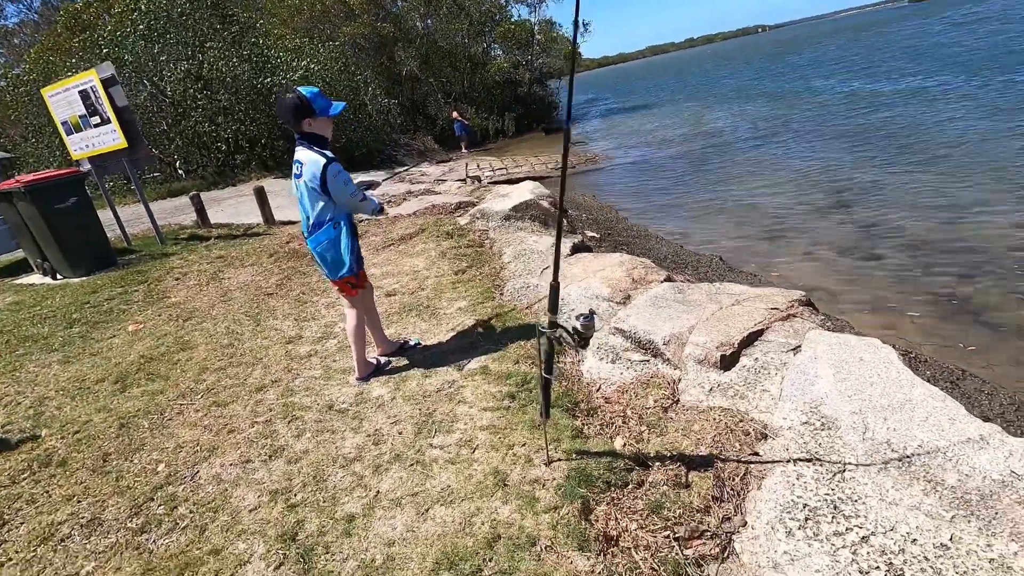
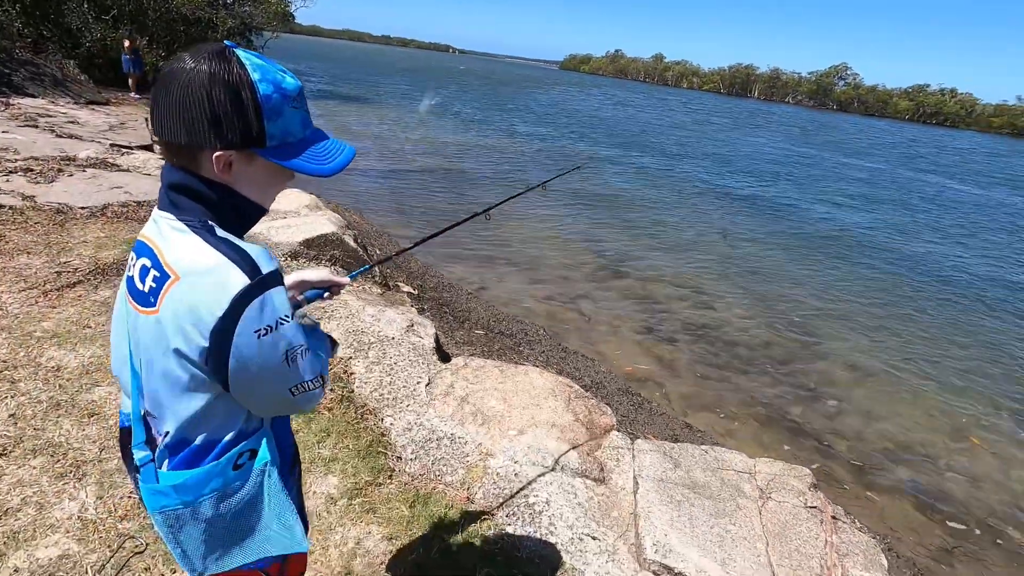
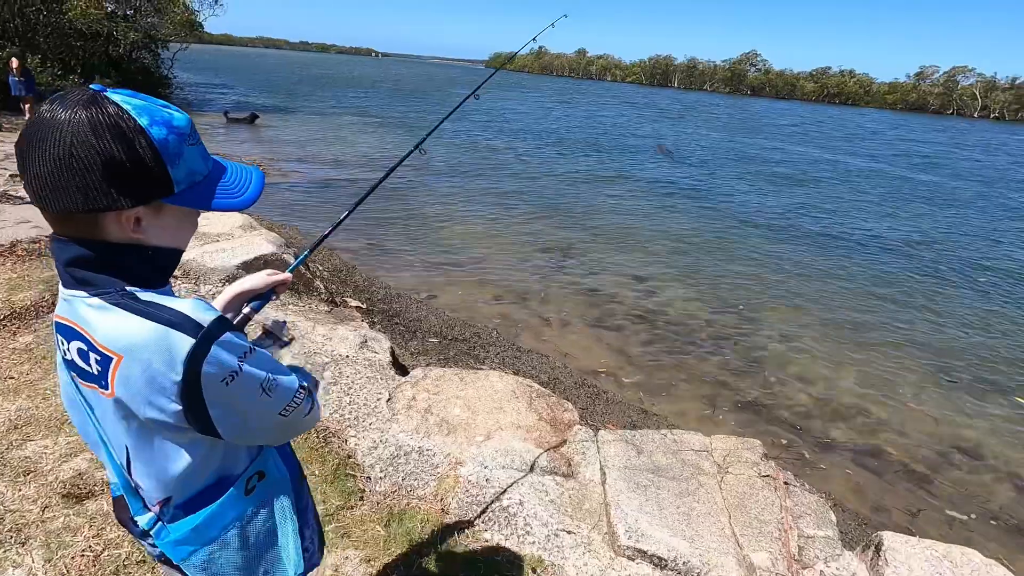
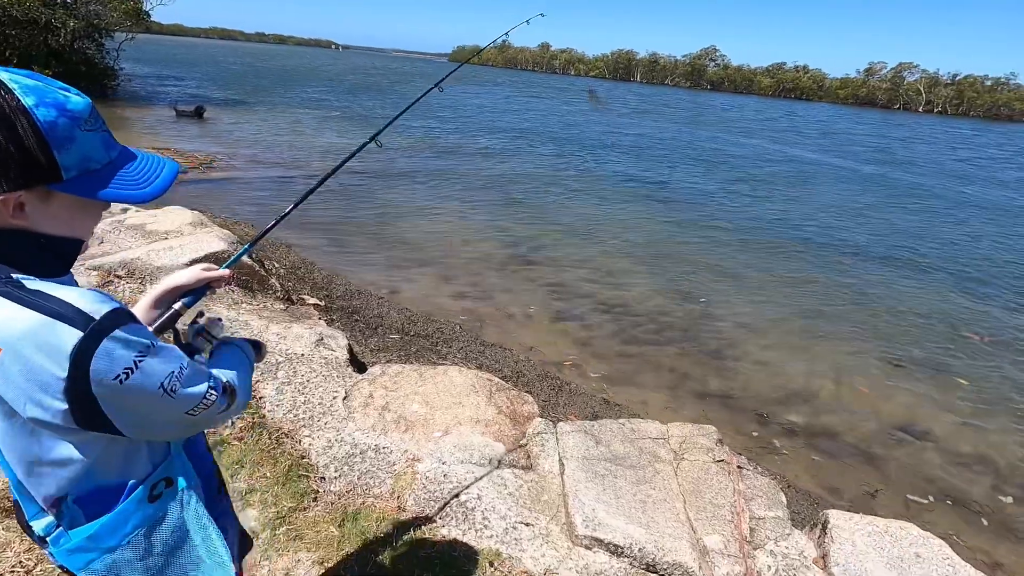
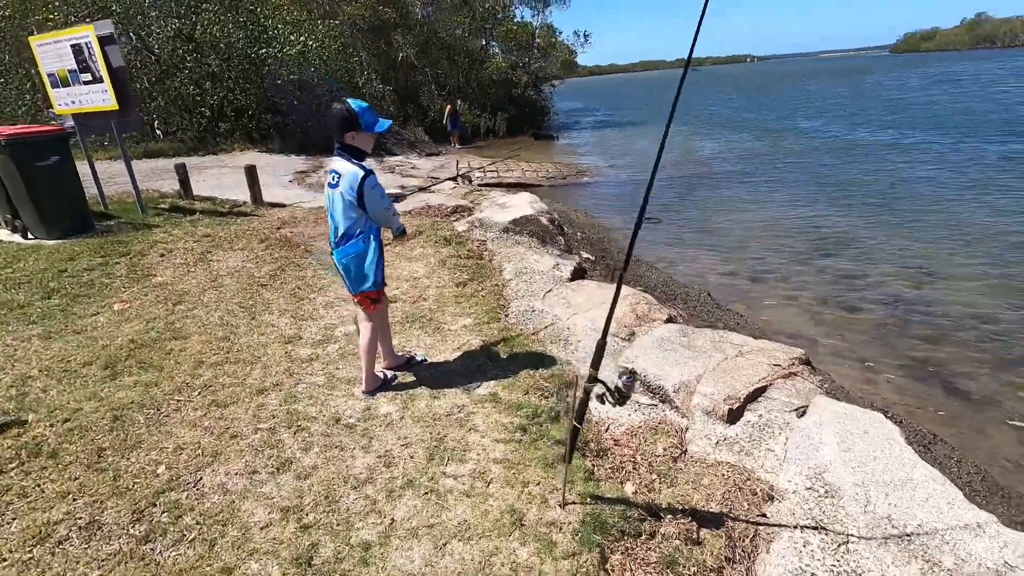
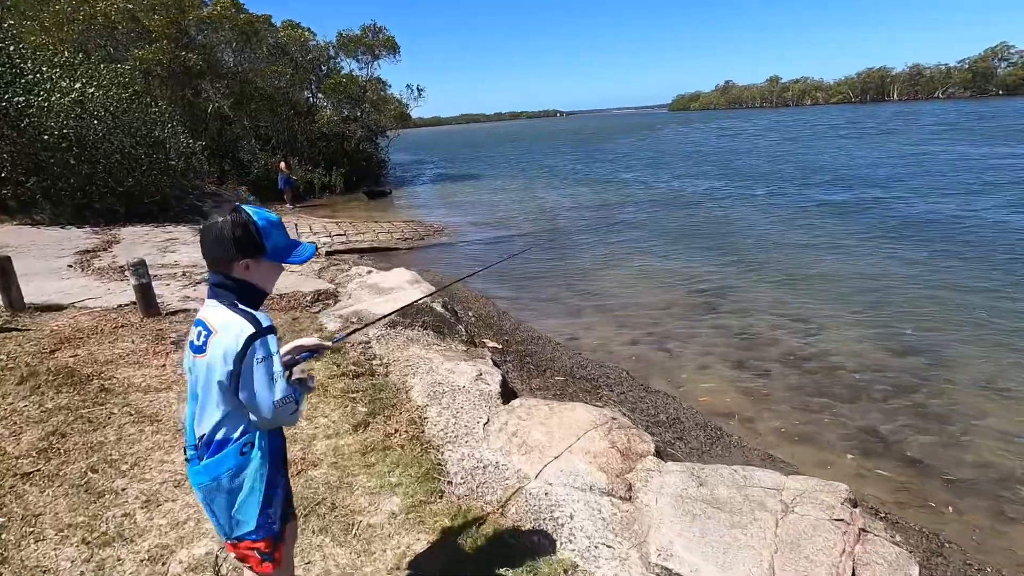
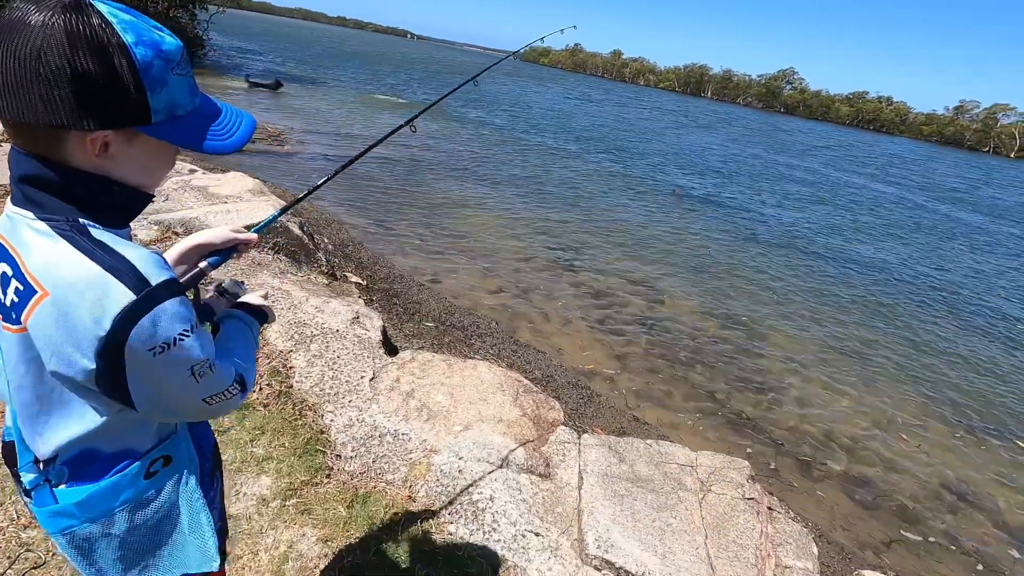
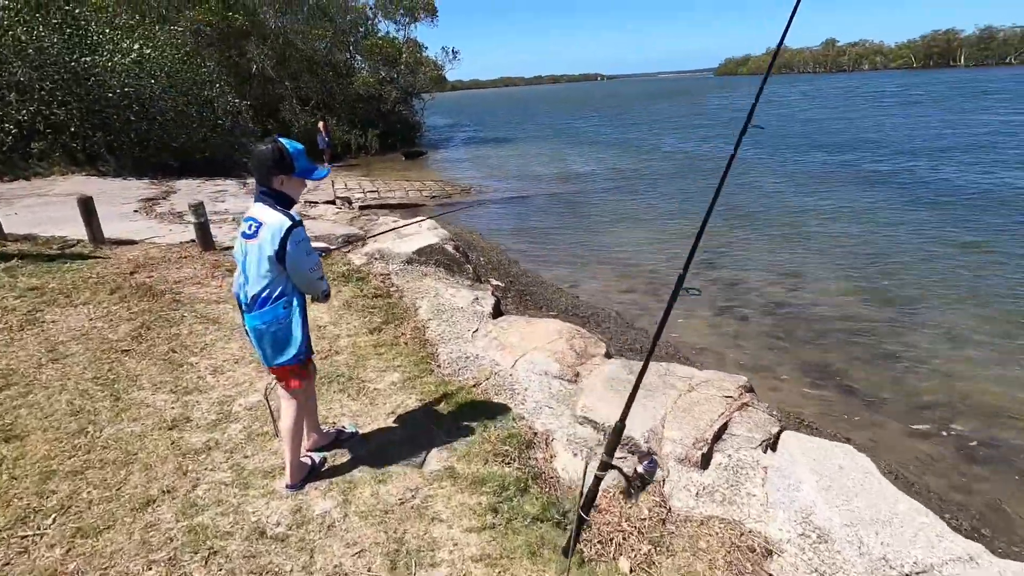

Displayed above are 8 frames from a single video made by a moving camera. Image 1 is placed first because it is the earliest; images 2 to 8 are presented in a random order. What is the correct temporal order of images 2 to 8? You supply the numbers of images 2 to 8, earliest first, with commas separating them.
5, 8, 6, 2, 7, 3, 4
